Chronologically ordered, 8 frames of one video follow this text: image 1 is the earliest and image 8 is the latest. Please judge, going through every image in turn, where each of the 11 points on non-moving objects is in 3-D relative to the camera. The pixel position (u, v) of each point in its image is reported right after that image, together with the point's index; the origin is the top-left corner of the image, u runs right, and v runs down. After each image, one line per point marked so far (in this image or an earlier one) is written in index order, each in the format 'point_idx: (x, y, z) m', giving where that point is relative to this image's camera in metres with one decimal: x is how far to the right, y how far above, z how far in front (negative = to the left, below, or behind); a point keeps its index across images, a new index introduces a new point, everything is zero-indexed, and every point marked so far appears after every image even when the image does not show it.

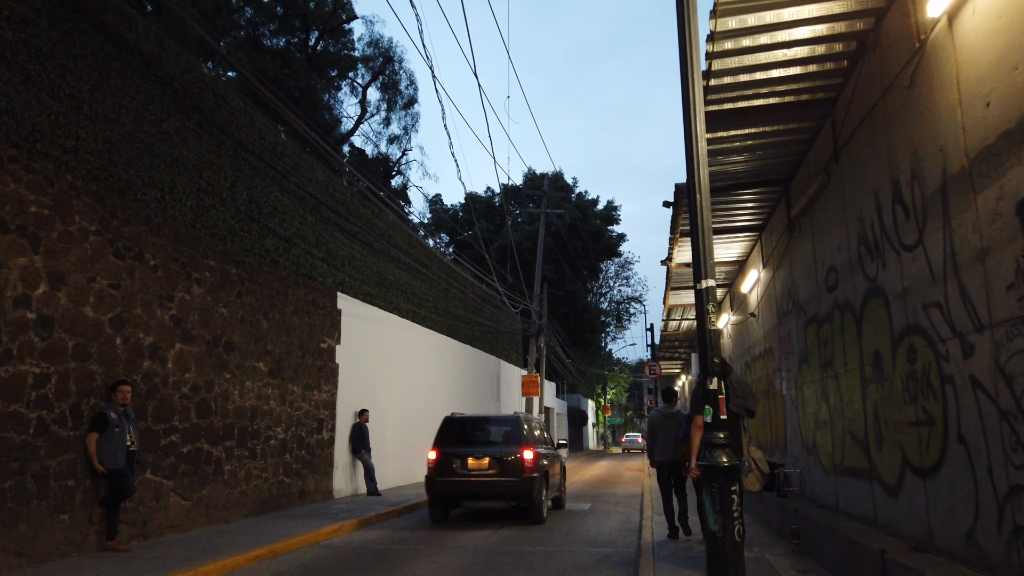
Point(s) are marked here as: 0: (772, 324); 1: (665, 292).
0: (+3.6, -0.5, +10.5) m
1: (+3.1, -0.1, +15.4) m
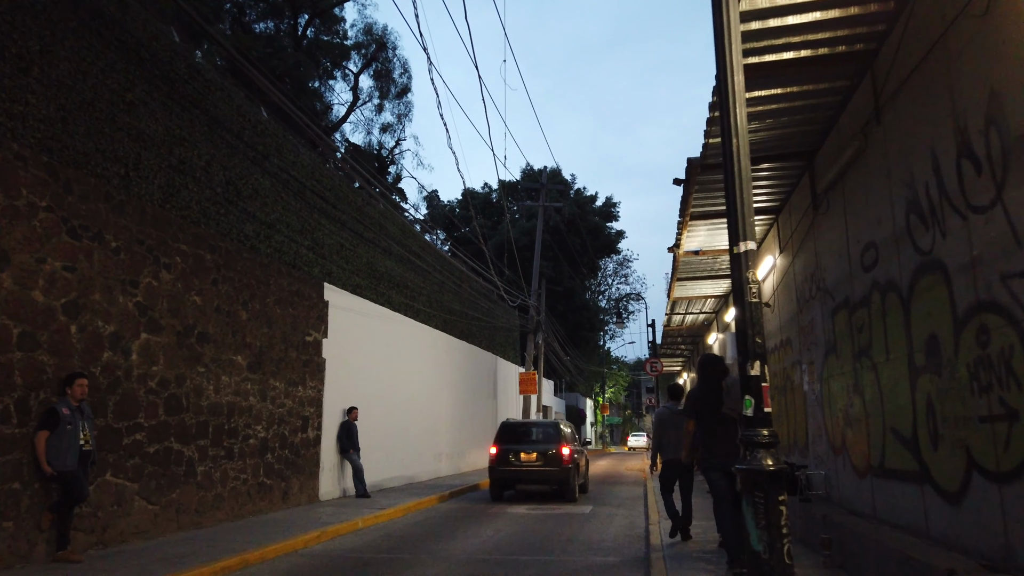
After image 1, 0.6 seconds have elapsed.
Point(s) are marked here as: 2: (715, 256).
0: (+3.6, -0.3, +9.7) m
1: (+3.1, +0.1, +14.5) m
2: (+3.4, +0.5, +12.6) m
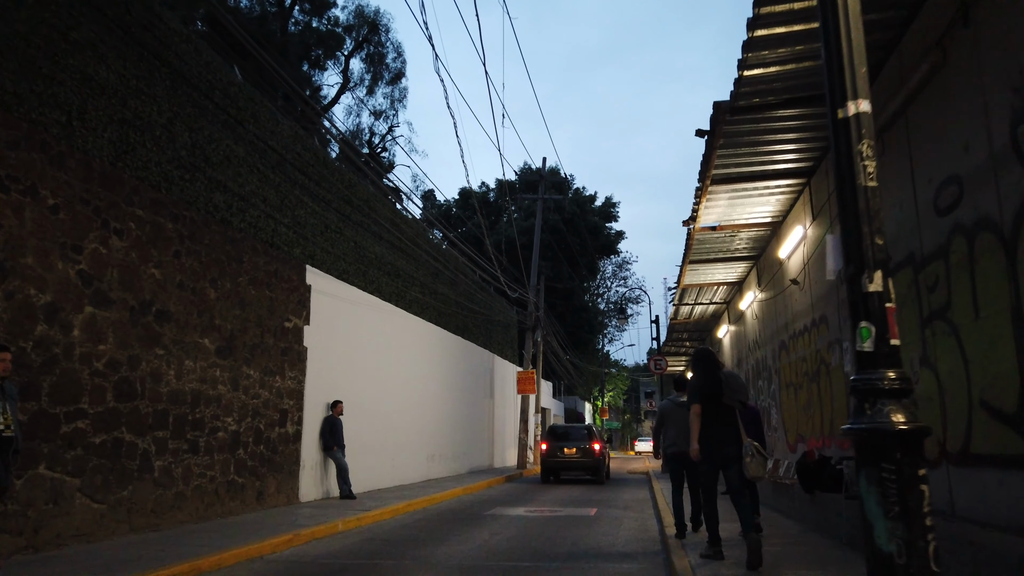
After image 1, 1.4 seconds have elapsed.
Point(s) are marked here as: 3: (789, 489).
0: (+3.6, 0.0, +8.5) m
1: (+3.1, +0.4, +13.4) m
2: (+3.4, +0.9, +11.5) m
3: (+3.5, -2.5, +9.6) m
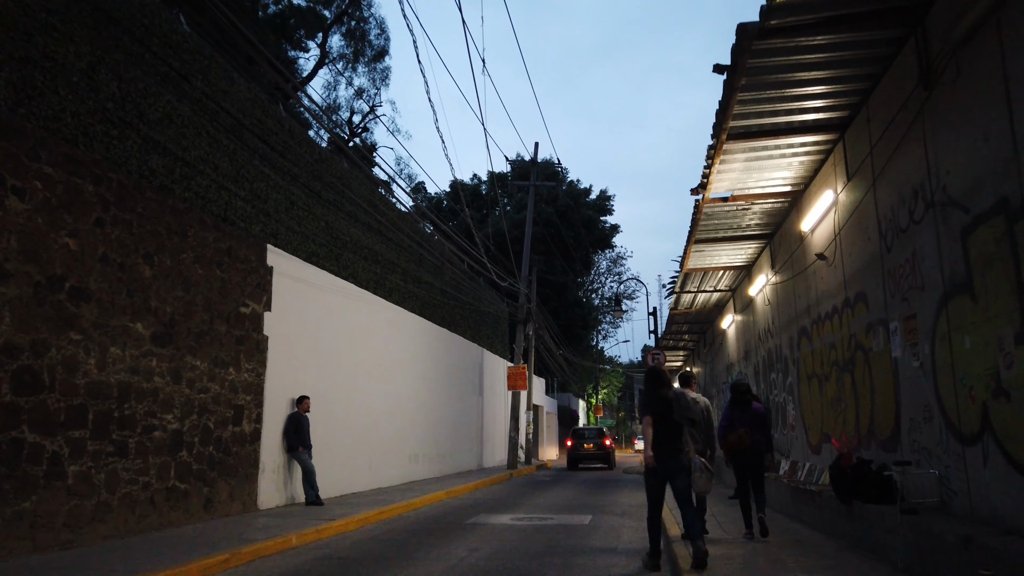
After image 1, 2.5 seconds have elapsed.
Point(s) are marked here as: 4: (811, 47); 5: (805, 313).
0: (+3.4, +0.3, +7.2) m
1: (+2.8, +0.7, +12.1) m
2: (+3.2, +1.1, +10.1) m
3: (+3.3, -2.3, +8.2) m
4: (+2.5, +2.0, +6.1) m
5: (+3.8, -0.3, +9.8) m
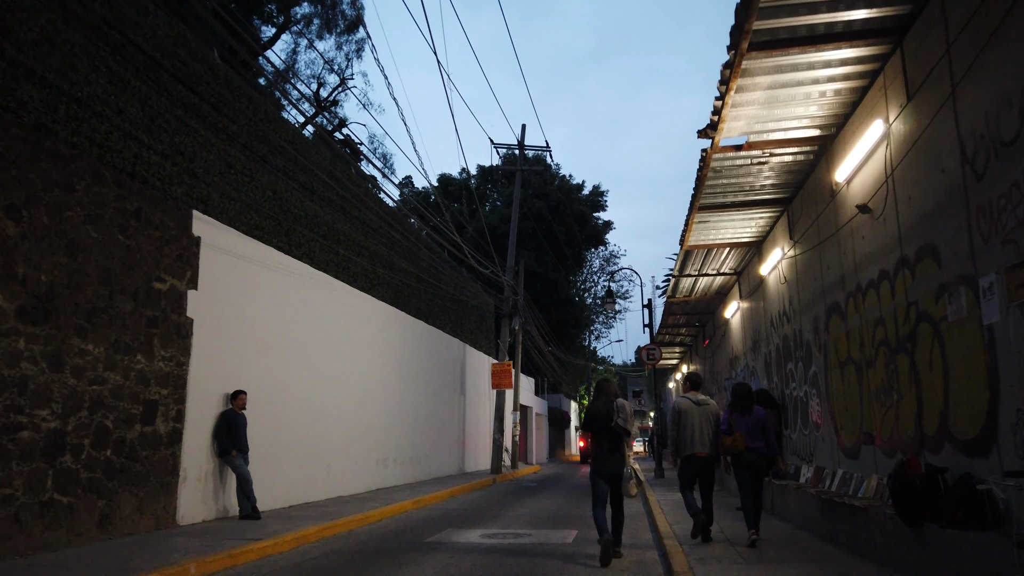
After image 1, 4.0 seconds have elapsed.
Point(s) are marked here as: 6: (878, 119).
0: (+3.0, +0.6, +5.4) m
1: (+2.4, +1.0, +10.3) m
2: (+2.8, +1.5, +8.3) m
3: (+3.0, -1.9, +6.4) m
4: (+2.1, +2.3, +4.3) m
5: (+3.5, 0.0, +8.0) m
6: (+3.1, +1.4, +6.4) m
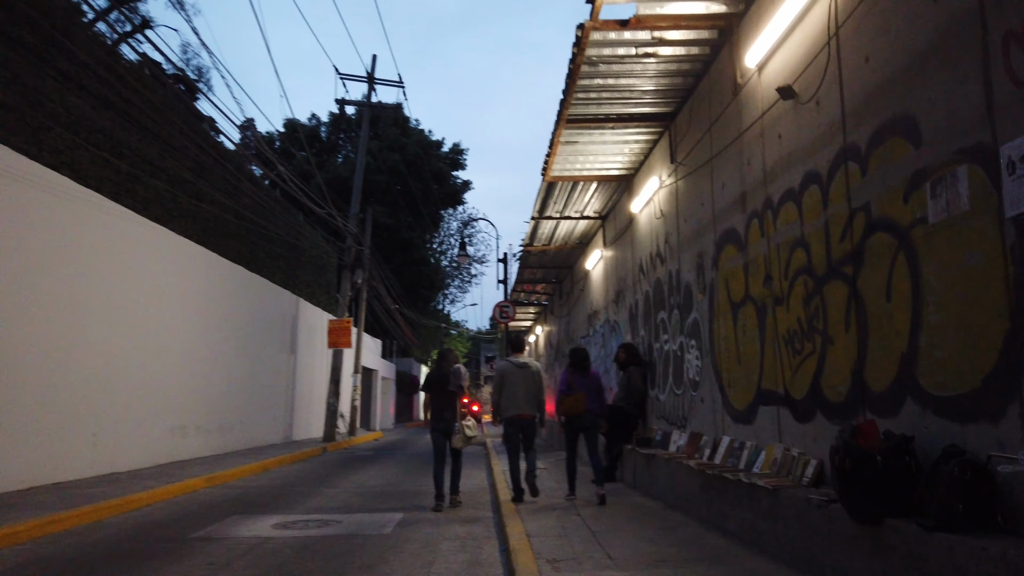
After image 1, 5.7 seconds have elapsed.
0: (+2.0, +1.2, +3.7) m
1: (+0.5, +1.8, +8.3) m
2: (+1.2, +2.2, +6.5) m
3: (+1.6, -1.3, +4.8) m
4: (+1.3, +2.9, +2.4) m
5: (+1.9, +0.7, +6.4) m
6: (+1.9, +2.0, +4.6) m
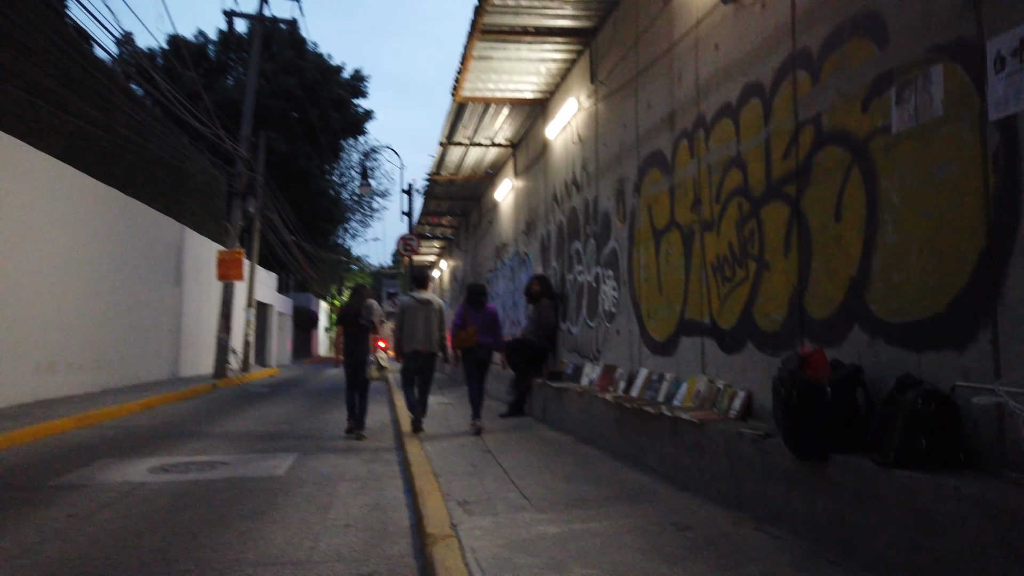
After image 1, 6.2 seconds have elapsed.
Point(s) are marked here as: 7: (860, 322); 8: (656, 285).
0: (+1.6, +1.5, +3.3) m
1: (-0.4, +2.6, +7.6) m
2: (+0.5, +2.8, +5.9) m
3: (+1.1, -0.8, +4.5) m
4: (+1.2, +3.1, +1.8) m
5: (+1.2, +1.3, +6.0) m
6: (+1.4, +2.5, +4.1) m
7: (+1.6, -0.1, +3.4) m
8: (+1.2, 0.0, +6.0) m
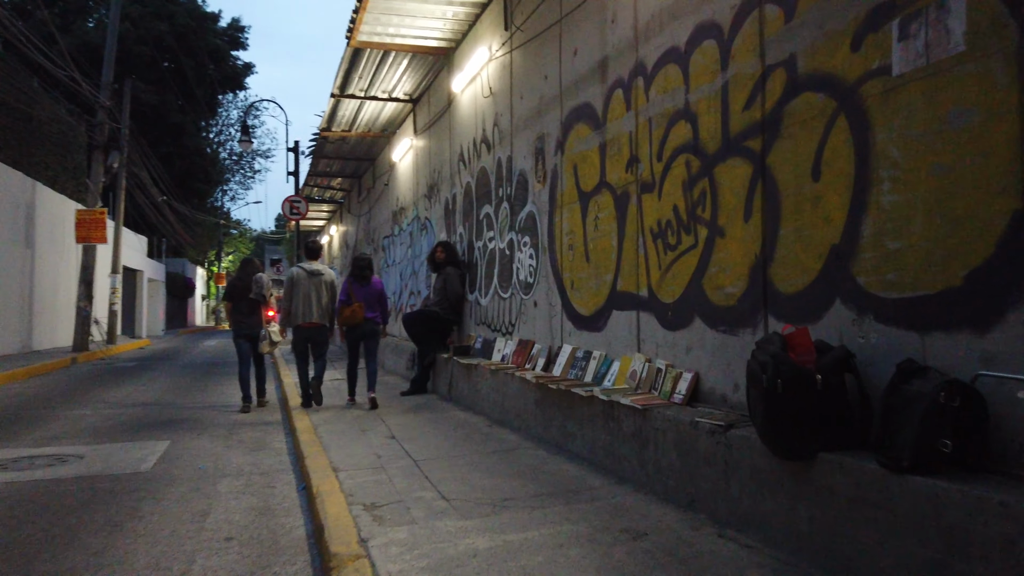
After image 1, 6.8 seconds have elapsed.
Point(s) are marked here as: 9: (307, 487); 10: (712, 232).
0: (+1.4, +1.7, +2.8) m
1: (-1.3, +2.9, +6.7) m
2: (0.0, +3.0, +5.1) m
3: (+0.7, -0.7, +4.0) m
4: (+1.2, +3.2, +1.2) m
5: (+0.6, +1.5, +5.4) m
6: (+1.1, +2.6, +3.6) m
7: (+1.3, 0.0, +2.9) m
8: (+0.5, +0.3, +5.4) m
9: (-1.3, -1.3, +4.8) m
10: (+1.0, +0.3, +3.9) m
